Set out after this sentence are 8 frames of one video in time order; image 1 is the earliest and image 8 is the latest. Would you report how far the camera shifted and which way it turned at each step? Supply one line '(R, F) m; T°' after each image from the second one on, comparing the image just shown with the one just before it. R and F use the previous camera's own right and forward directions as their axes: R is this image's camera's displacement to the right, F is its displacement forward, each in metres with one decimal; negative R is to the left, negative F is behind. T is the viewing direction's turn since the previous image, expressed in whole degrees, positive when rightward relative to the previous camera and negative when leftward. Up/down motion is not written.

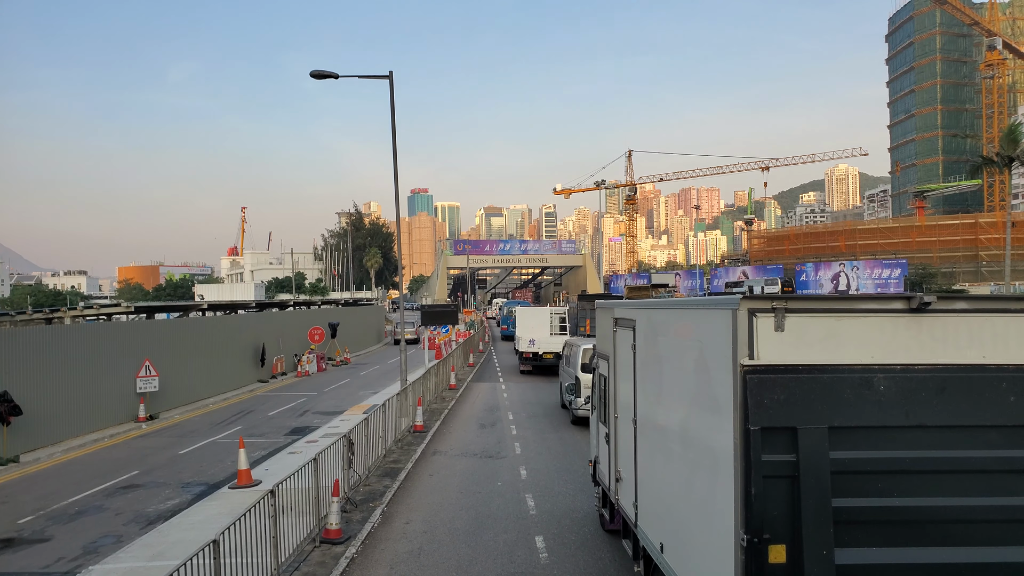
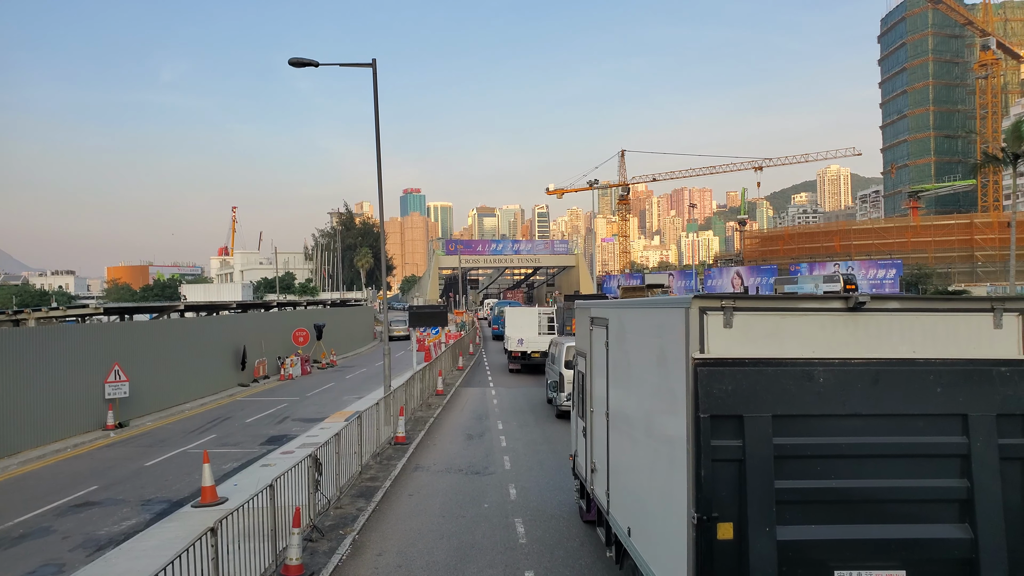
(+0.1, +1.0) m; +1°
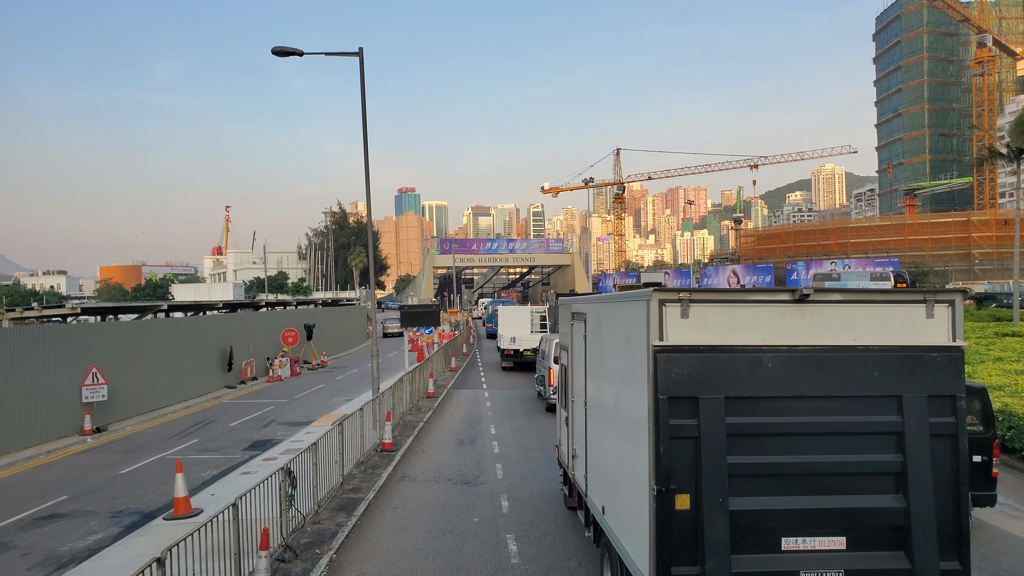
(0.0, +0.7) m; 0°
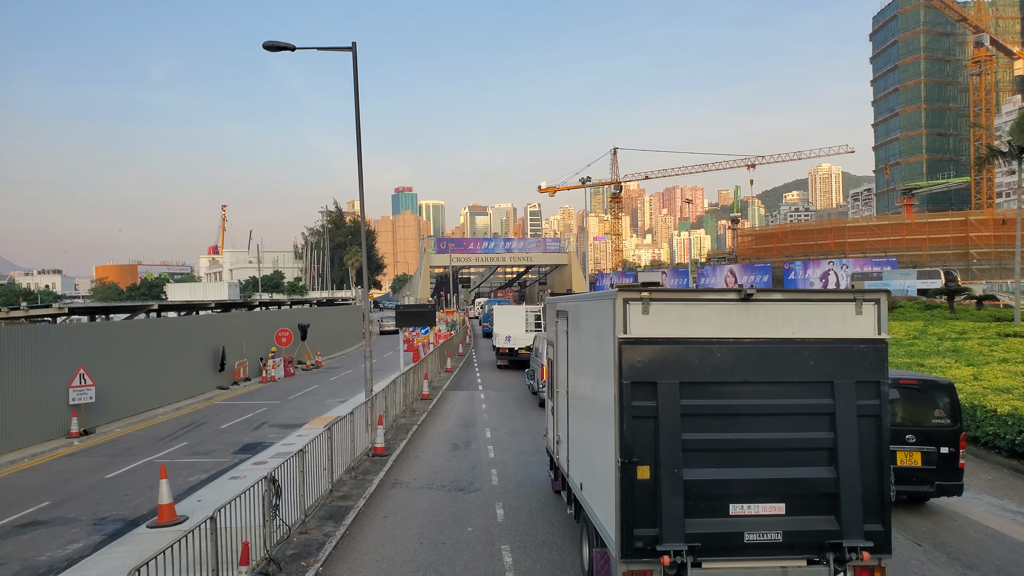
(0.0, +0.3) m; 0°
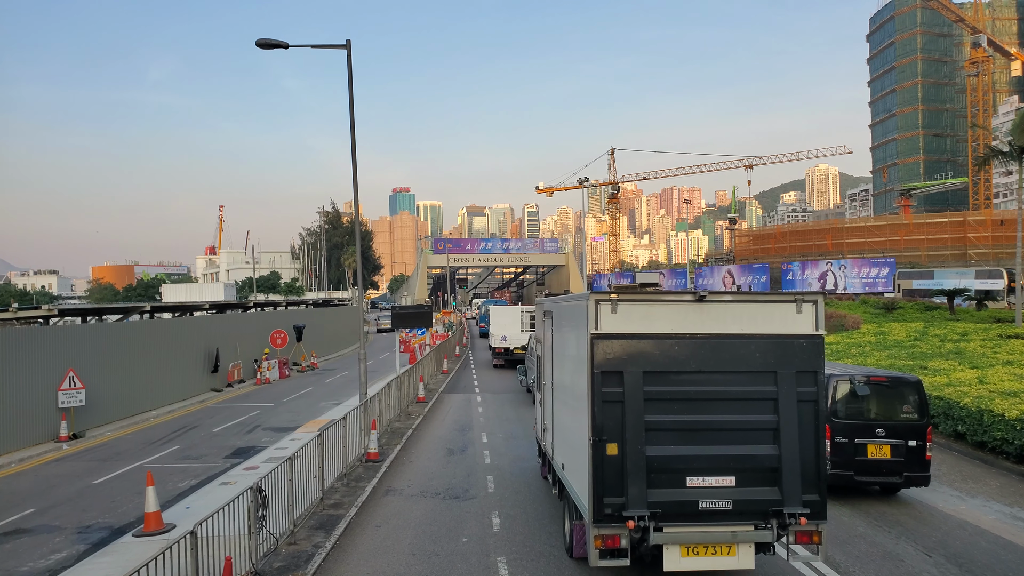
(0.0, +0.3) m; 0°
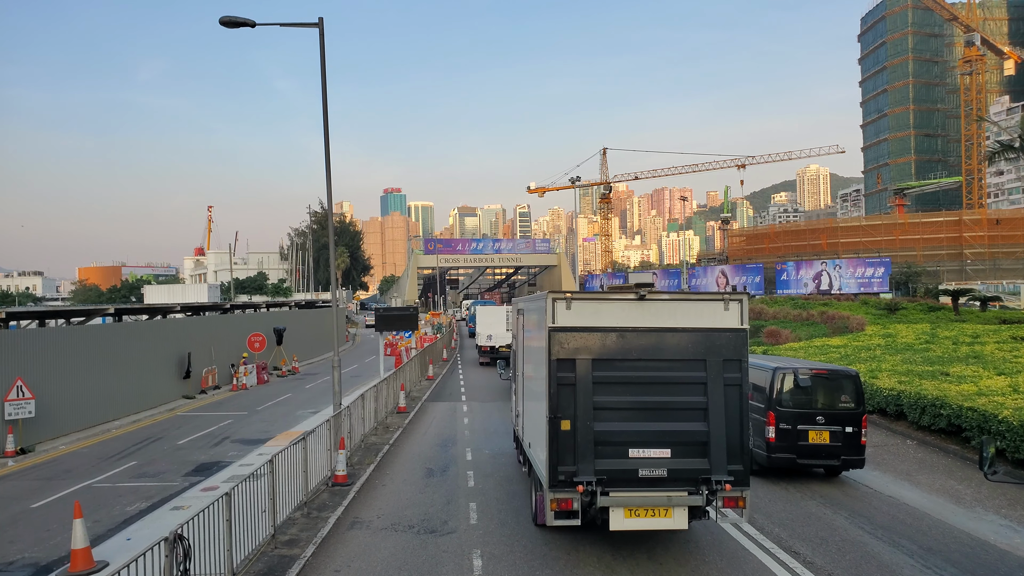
(+0.1, +1.3) m; +1°
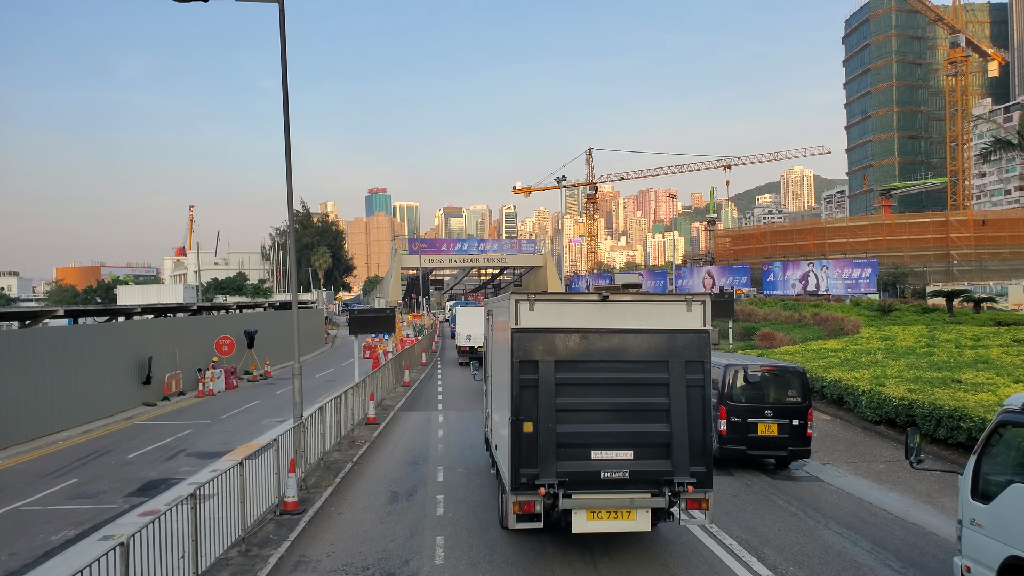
(+0.1, +1.3) m; +1°
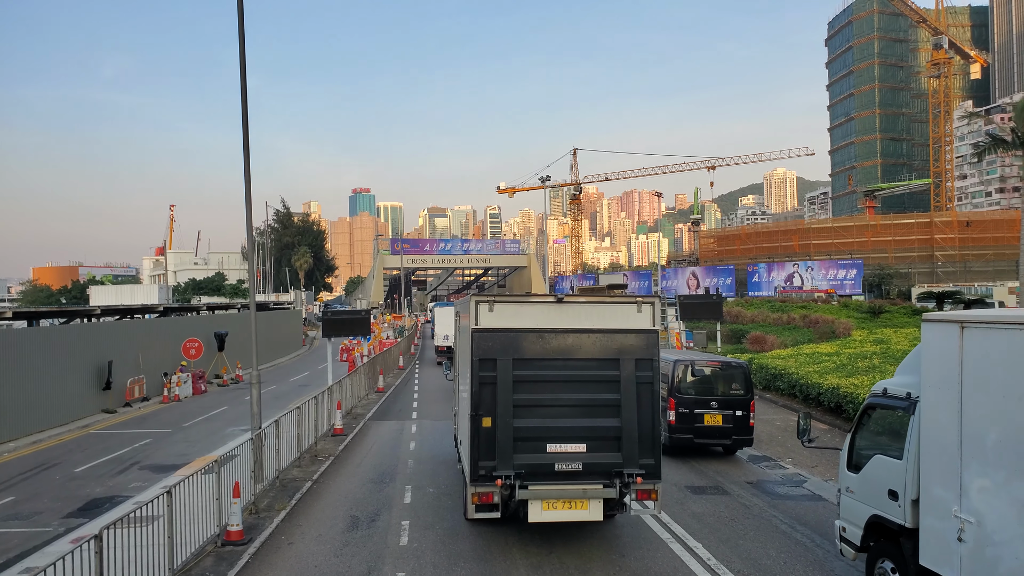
(+0.1, +1.0) m; +1°
